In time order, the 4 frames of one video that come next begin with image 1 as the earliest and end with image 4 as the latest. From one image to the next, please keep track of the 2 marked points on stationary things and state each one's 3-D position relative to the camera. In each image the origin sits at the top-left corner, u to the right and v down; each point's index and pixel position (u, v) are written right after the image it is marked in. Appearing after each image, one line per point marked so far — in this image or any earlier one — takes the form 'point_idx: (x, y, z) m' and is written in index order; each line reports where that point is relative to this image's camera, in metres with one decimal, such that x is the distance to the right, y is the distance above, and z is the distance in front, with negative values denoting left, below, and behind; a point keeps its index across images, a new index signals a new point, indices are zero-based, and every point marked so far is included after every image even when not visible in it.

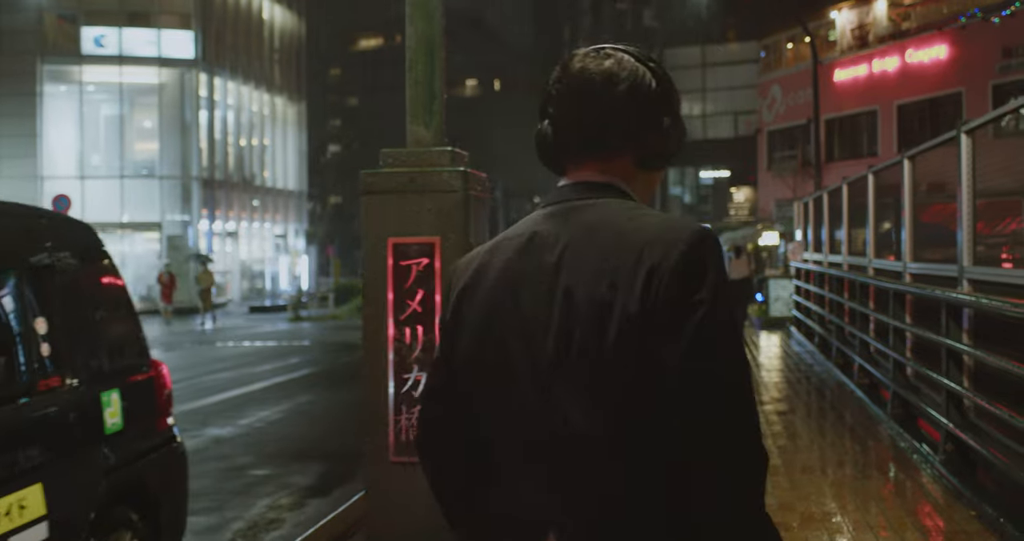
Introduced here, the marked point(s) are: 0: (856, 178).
0: (+4.4, +1.2, +11.2) m
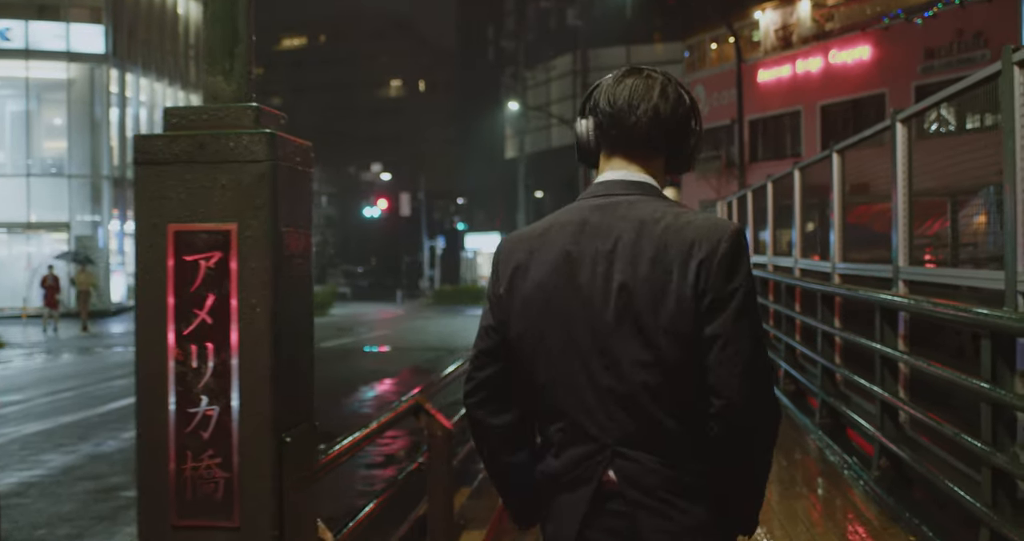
0: (+3.3, +1.2, +10.8) m
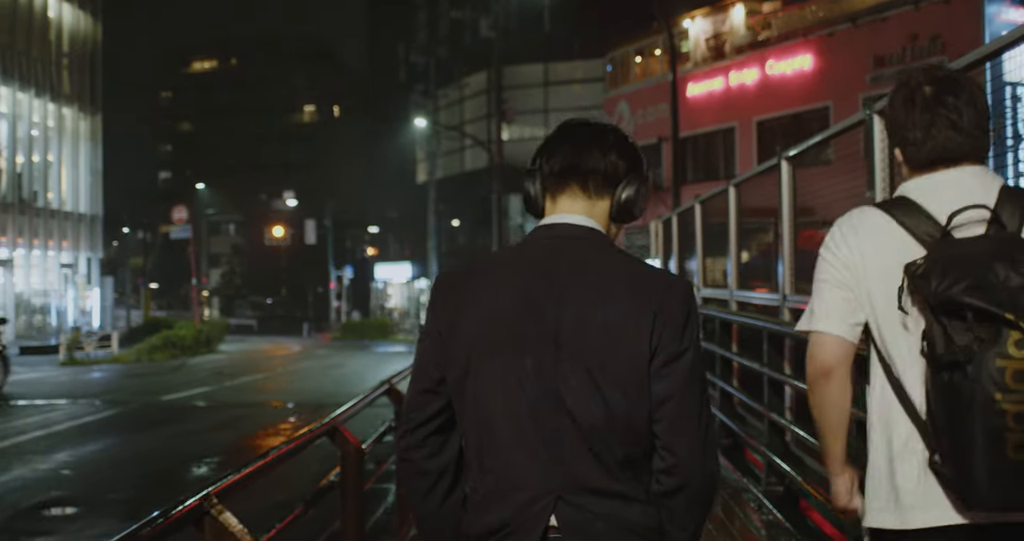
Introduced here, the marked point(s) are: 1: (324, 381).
0: (+2.2, +0.8, +8.5) m
1: (-4.0, -2.3, +18.4) m
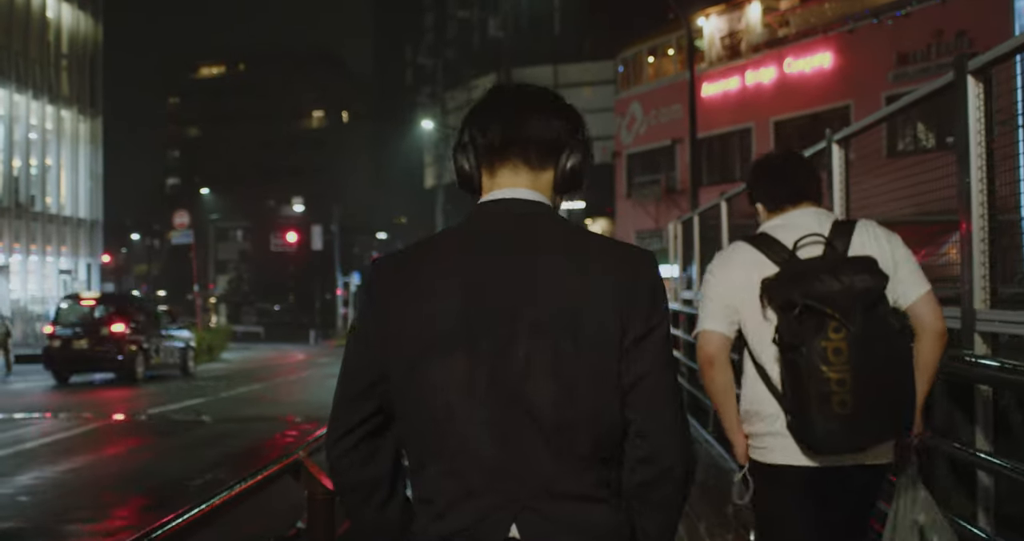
0: (+2.3, +0.8, +7.9) m
1: (-3.8, -2.4, +17.9) m
